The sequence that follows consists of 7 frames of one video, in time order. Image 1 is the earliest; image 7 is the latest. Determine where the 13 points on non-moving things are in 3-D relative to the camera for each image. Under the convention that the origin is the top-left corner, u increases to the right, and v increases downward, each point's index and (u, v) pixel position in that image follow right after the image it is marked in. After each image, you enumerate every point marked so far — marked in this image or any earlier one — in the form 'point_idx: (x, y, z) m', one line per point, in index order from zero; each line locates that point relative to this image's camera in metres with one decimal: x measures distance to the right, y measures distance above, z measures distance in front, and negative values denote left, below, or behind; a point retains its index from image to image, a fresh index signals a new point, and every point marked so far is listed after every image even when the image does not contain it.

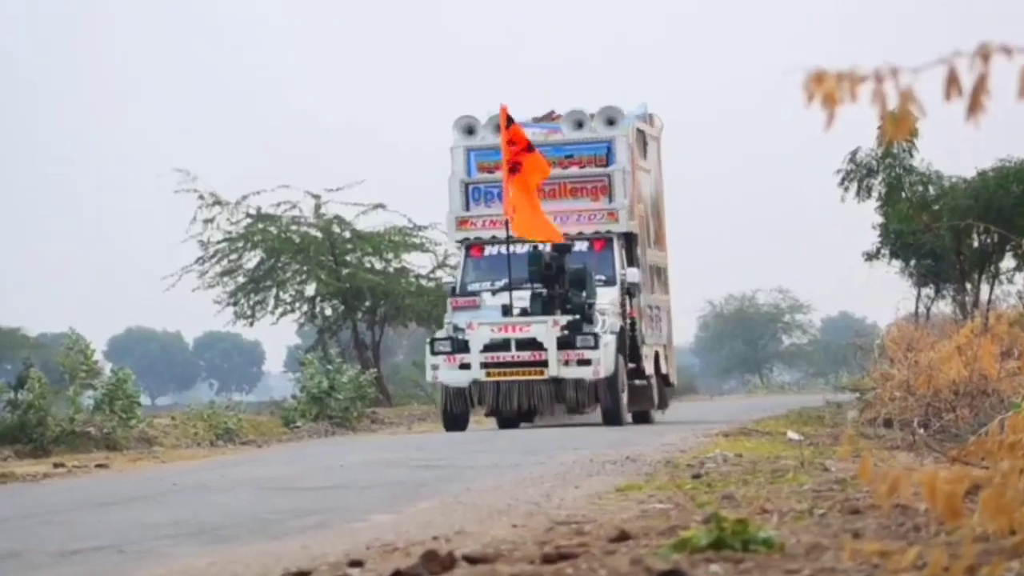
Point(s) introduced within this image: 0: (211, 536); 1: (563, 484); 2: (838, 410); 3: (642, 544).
0: (-2.1, -1.7, +12.8) m
1: (+0.4, -1.5, +14.1) m
2: (+3.4, -1.3, +18.9) m
3: (+0.9, -1.7, +12.3) m
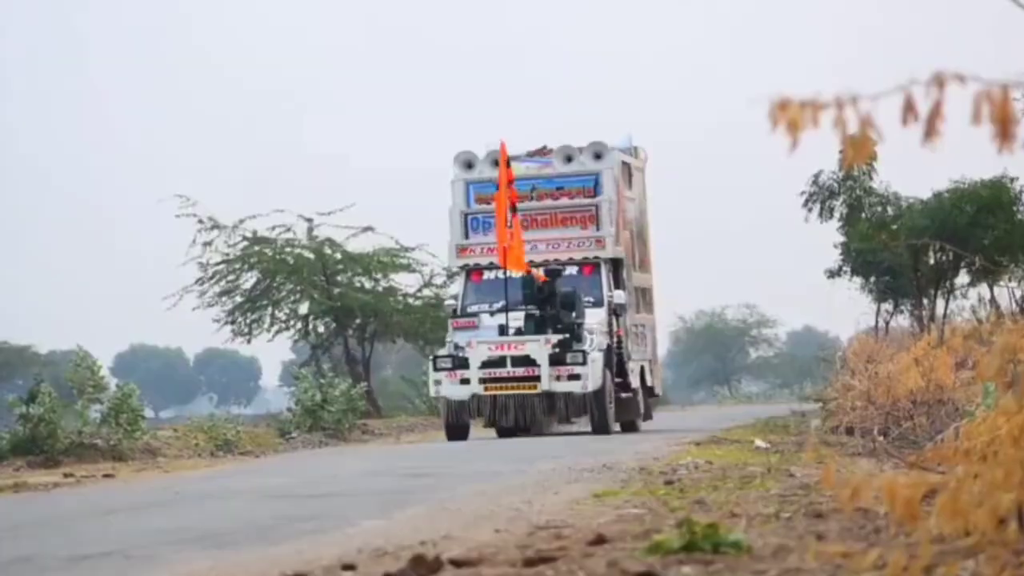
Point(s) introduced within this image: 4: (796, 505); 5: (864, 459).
0: (-2.2, -1.9, +13.6) m
1: (+0.3, -1.6, +14.9) m
2: (+3.2, -1.4, +19.8) m
3: (+0.8, -1.8, +13.2) m
4: (+2.2, -1.7, +14.3) m
5: (+2.9, -1.4, +15.1) m
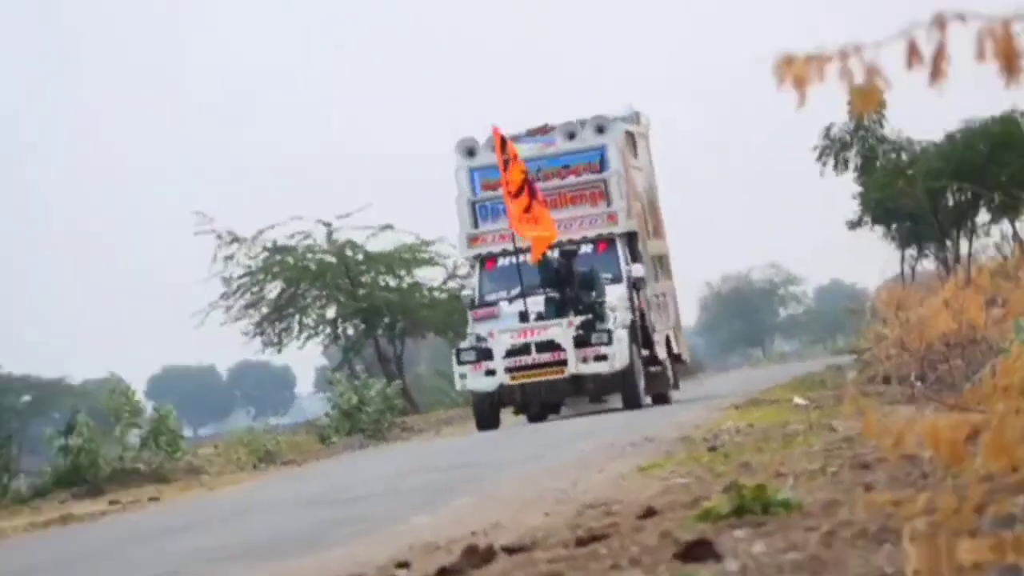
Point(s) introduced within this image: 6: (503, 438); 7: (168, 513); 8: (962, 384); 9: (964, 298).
0: (-1.8, -2.0, +13.6) m
1: (+0.6, -1.5, +14.9) m
2: (+3.5, -1.0, +19.8) m
3: (+1.1, -1.6, +13.2) m
4: (+2.5, -1.3, +14.2) m
5: (+3.2, -1.0, +15.1) m
6: (-0.1, -1.4, +16.7) m
7: (-2.8, -1.8, +14.9) m
8: (+3.6, -0.8, +14.7) m
9: (+3.6, -0.1, +14.9) m
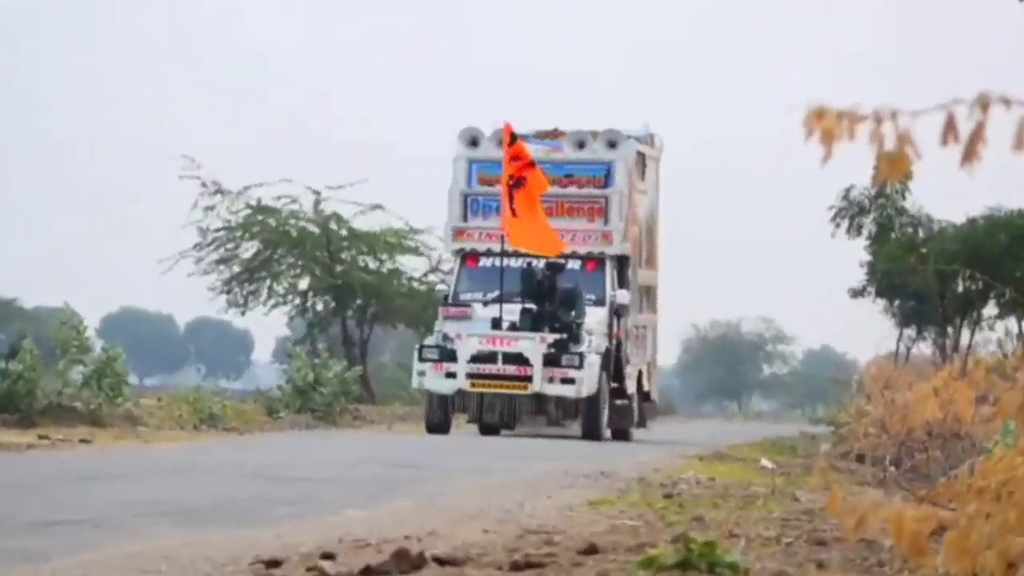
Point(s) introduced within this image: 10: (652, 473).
0: (-2.3, -1.6, +13.0) m
1: (+0.2, -1.6, +14.3) m
2: (+3.2, -1.6, +19.2) m
3: (+0.7, -1.8, +12.6) m
4: (+2.1, -1.8, +13.6) m
5: (+2.8, -1.6, +14.5) m
6: (-0.5, -1.4, +16.1) m
7: (-3.2, -1.3, +14.3) m
8: (+3.3, -1.5, +14.1) m
9: (+3.4, -0.8, +14.3) m
10: (+1.2, -1.5, +15.2) m
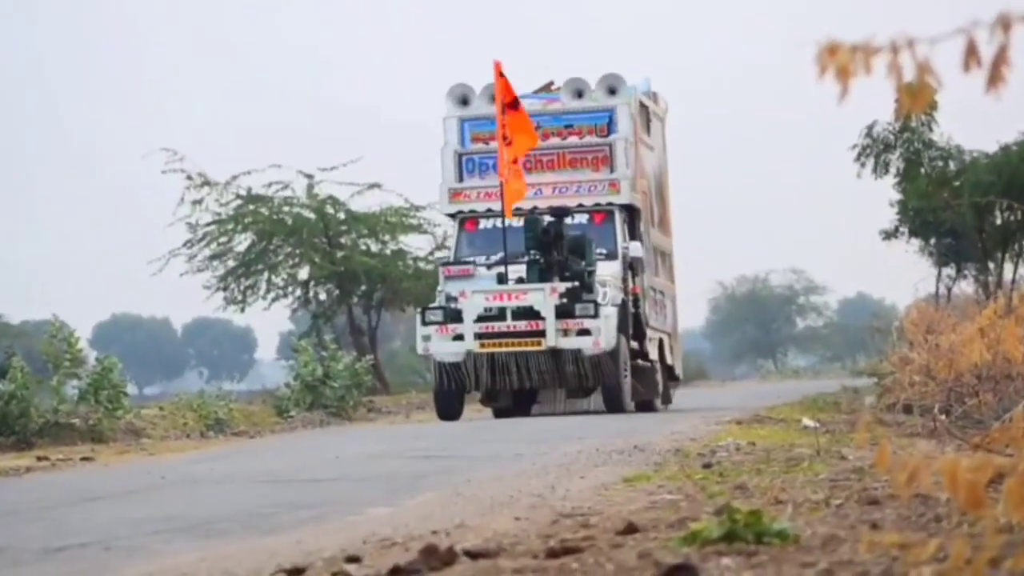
0: (-2.1, -1.6, +12.2) m
1: (+0.4, -1.4, +13.5) m
2: (+3.4, -1.1, +18.4) m
3: (+0.9, -1.6, +11.8) m
4: (+2.3, -1.4, +12.8) m
5: (+3.0, -1.1, +13.7) m
6: (-0.3, -1.2, +15.3) m
7: (-3.0, -1.4, +13.6) m
8: (+3.5, -1.0, +13.3) m
9: (+3.6, -0.3, +13.5) m
10: (+1.4, -1.2, +14.4) m
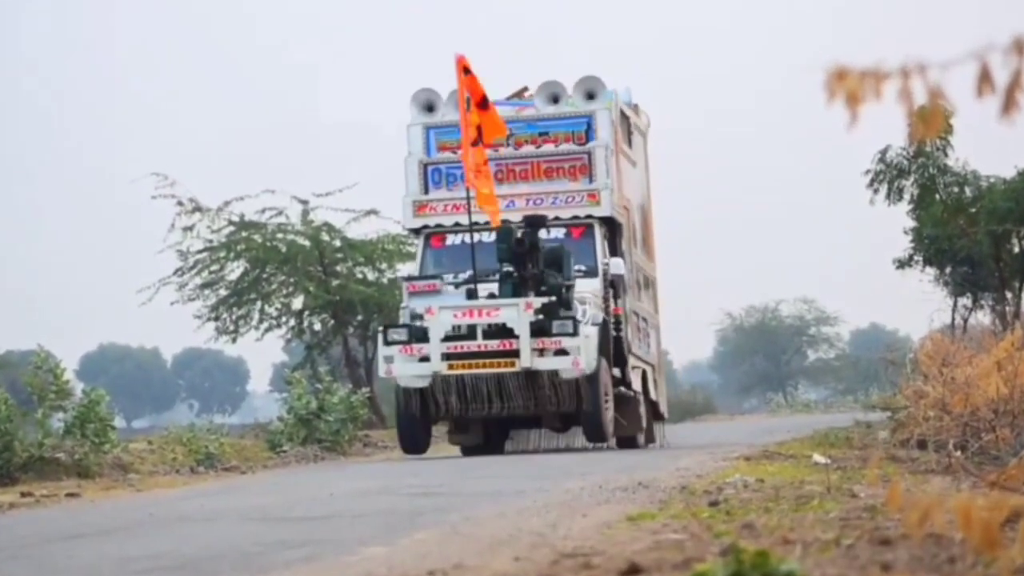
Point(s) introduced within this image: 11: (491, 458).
0: (-2.1, -1.8, +11.8) m
1: (+0.4, -1.6, +13.1) m
2: (+3.5, -1.3, +17.9) m
3: (+0.9, -1.8, +11.4) m
4: (+2.3, -1.6, +12.4) m
5: (+3.0, -1.3, +13.2) m
6: (-0.3, -1.4, +14.9) m
7: (-3.0, -1.6, +13.2) m
8: (+3.5, -1.2, +12.8) m
9: (+3.6, -0.5, +13.0) m
10: (+1.4, -1.4, +14.0) m
11: (-0.2, -1.6, +18.4) m
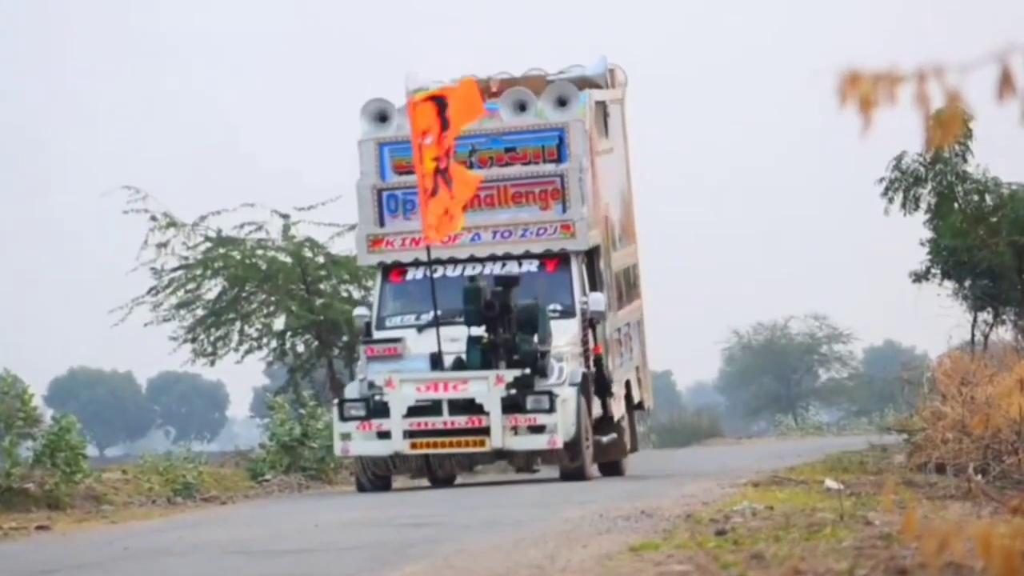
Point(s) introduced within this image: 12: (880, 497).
0: (-2.1, -2.0, +11.1) m
1: (+0.4, -1.7, +12.4) m
2: (+3.5, -1.4, +17.2) m
3: (+0.8, -1.9, +10.7) m
4: (+2.3, -1.7, +11.7) m
5: (+3.0, -1.4, +12.5) m
6: (-0.3, -1.5, +14.2) m
7: (-3.1, -1.7, +12.5) m
8: (+3.4, -1.3, +12.1) m
9: (+3.5, -0.6, +12.3) m
10: (+1.4, -1.5, +13.3) m
11: (-0.2, -1.7, +17.7) m
12: (+2.6, -1.4, +13.2) m
